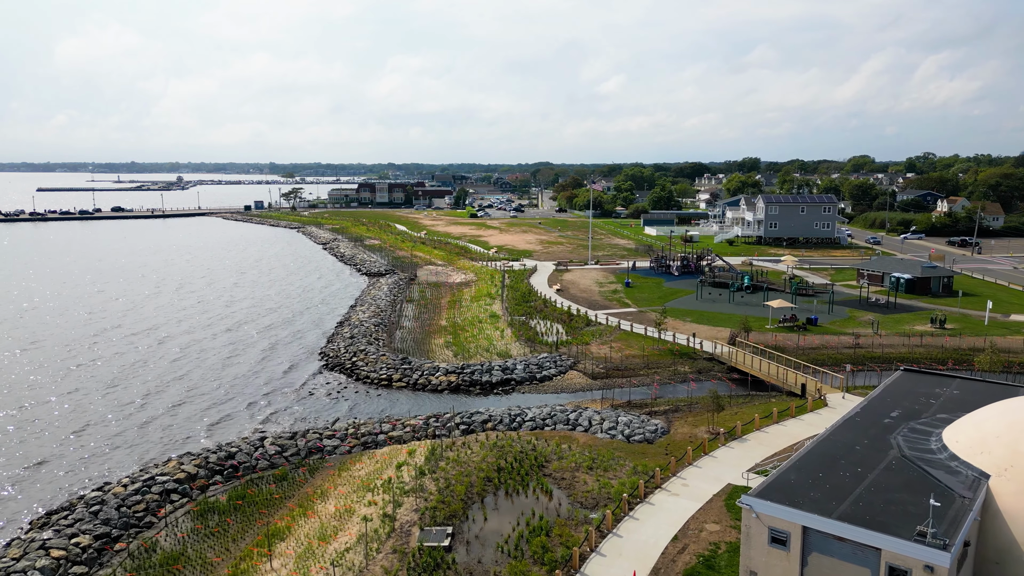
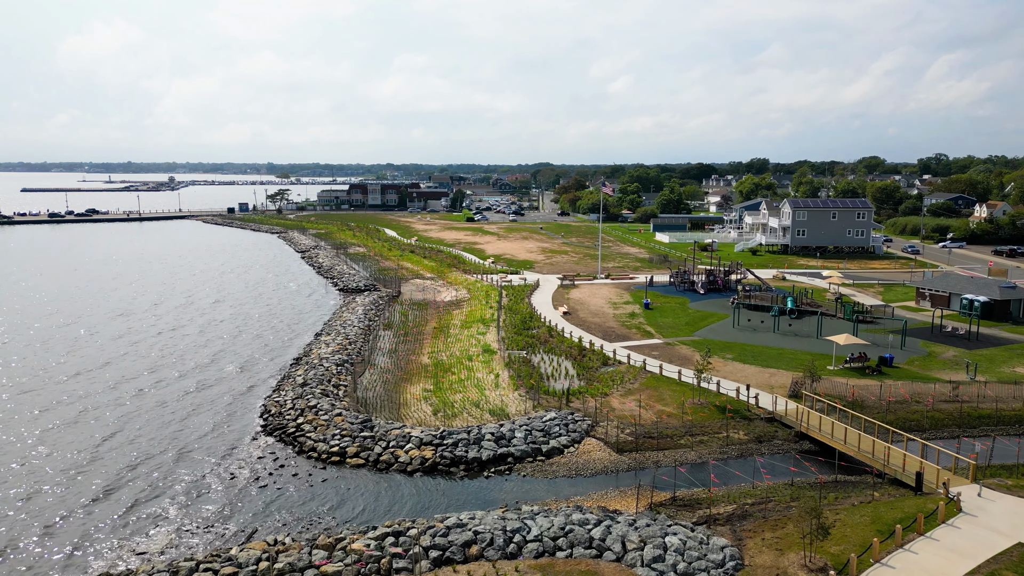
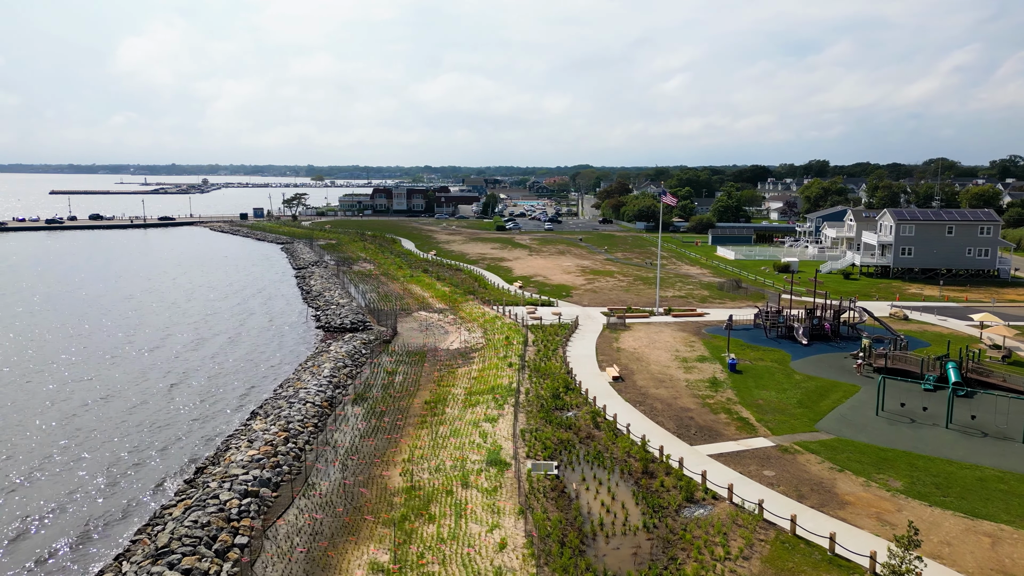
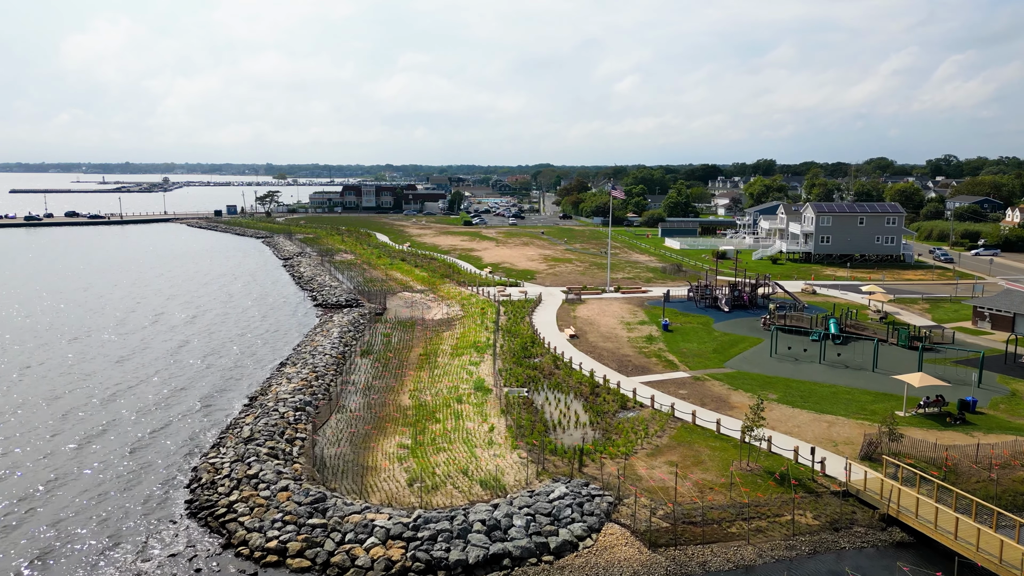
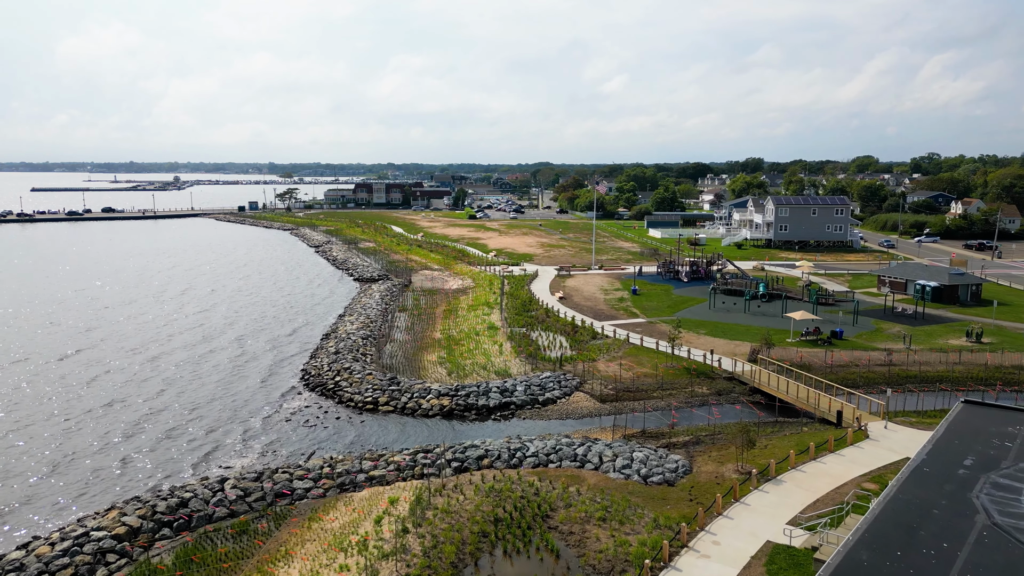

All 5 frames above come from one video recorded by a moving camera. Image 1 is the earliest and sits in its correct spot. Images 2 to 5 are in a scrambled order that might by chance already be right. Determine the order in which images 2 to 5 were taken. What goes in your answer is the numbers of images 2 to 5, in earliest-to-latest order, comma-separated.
5, 2, 4, 3
